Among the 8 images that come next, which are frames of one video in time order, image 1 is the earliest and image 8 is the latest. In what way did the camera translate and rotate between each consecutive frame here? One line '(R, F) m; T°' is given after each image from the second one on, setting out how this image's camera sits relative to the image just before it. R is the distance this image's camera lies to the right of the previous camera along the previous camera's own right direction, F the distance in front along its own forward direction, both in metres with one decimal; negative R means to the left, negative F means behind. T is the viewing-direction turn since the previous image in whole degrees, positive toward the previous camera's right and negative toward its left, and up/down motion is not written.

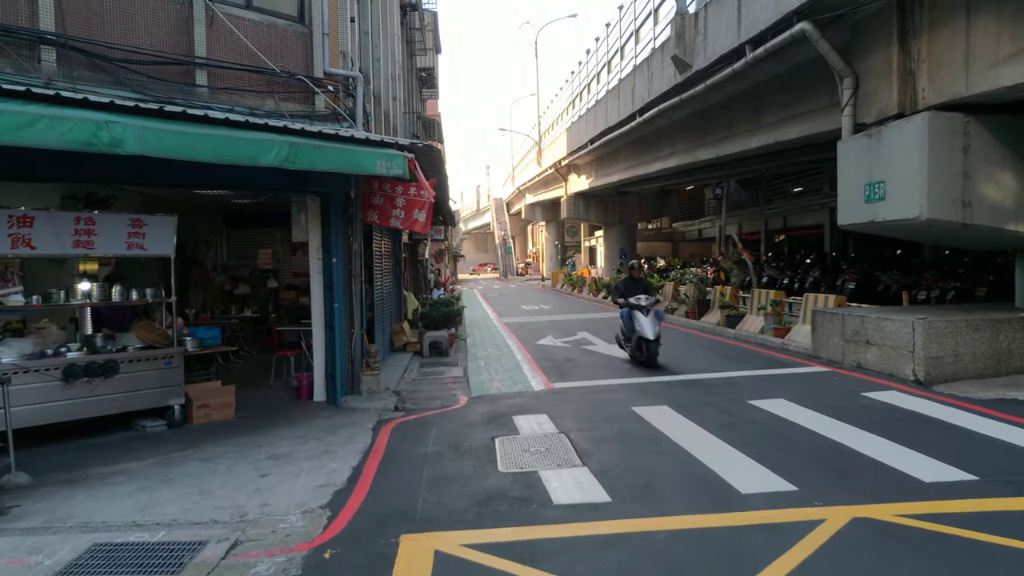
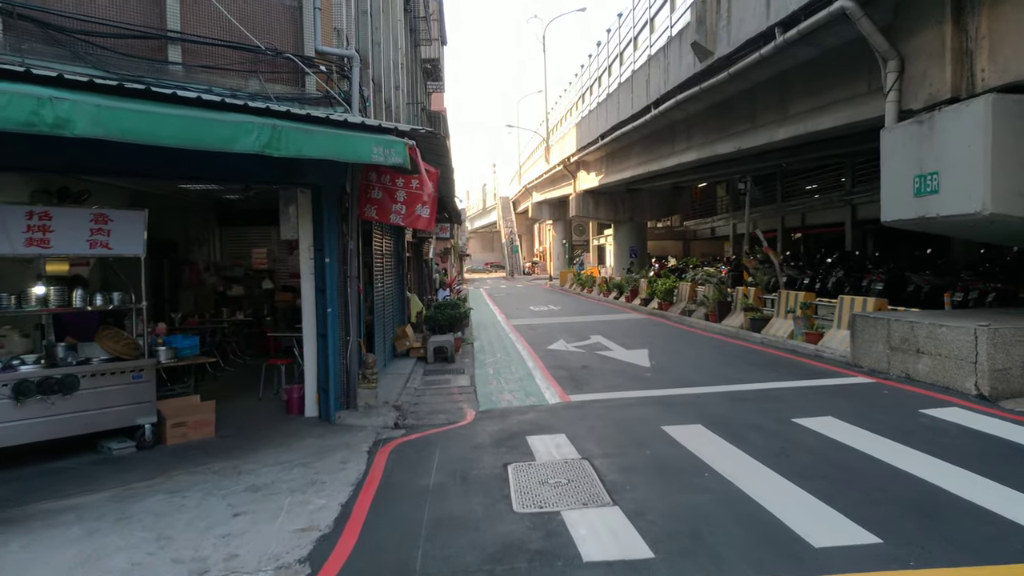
(-0.1, +0.8) m; 0°
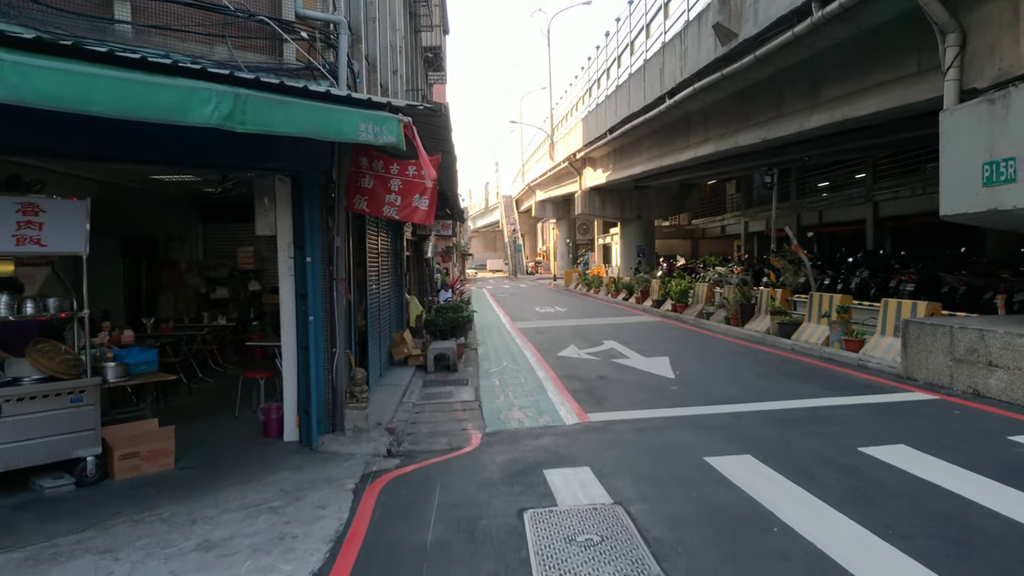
(-0.1, +1.0) m; 0°
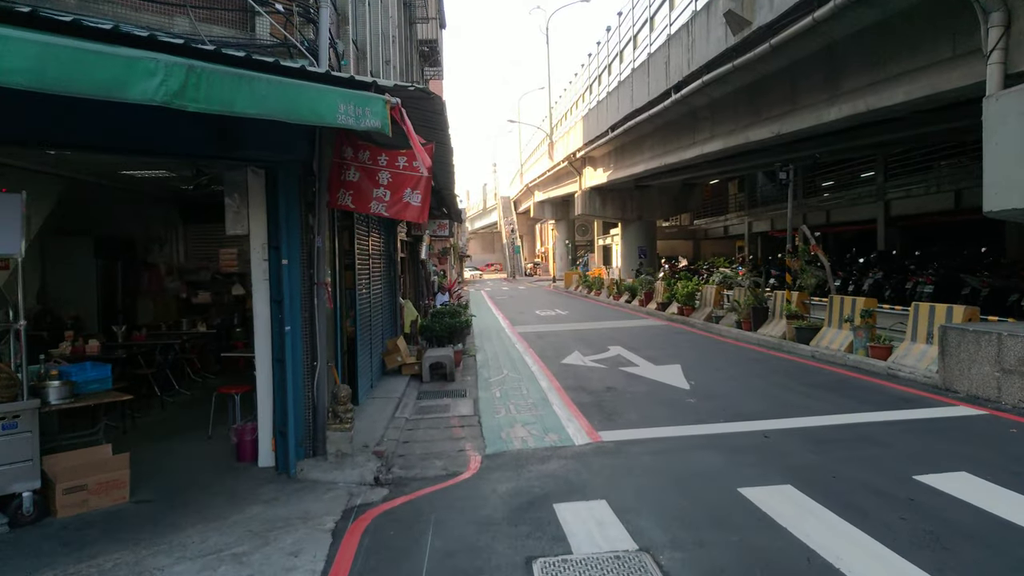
(0.0, +0.7) m; 0°
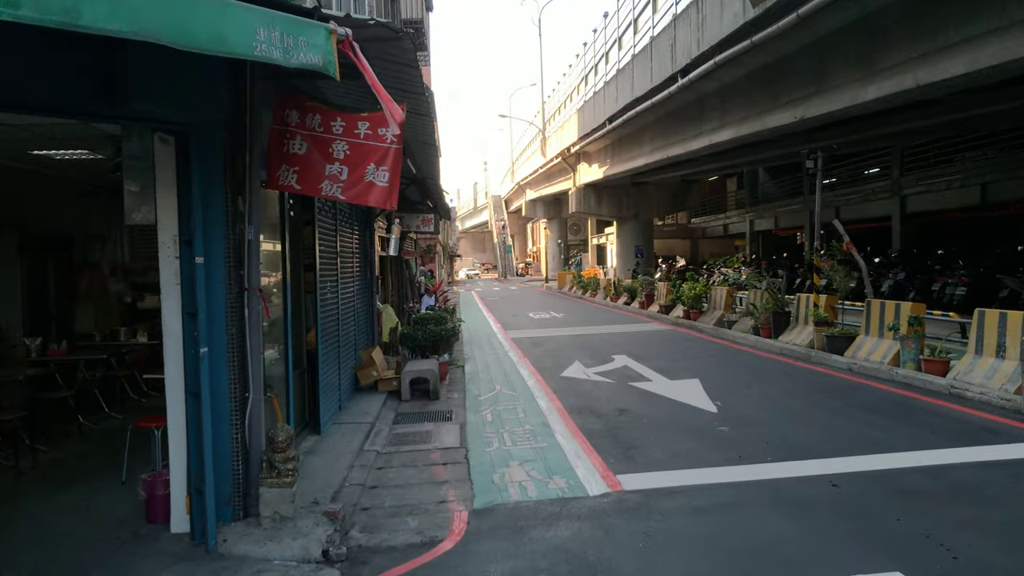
(0.0, +1.4) m; +1°
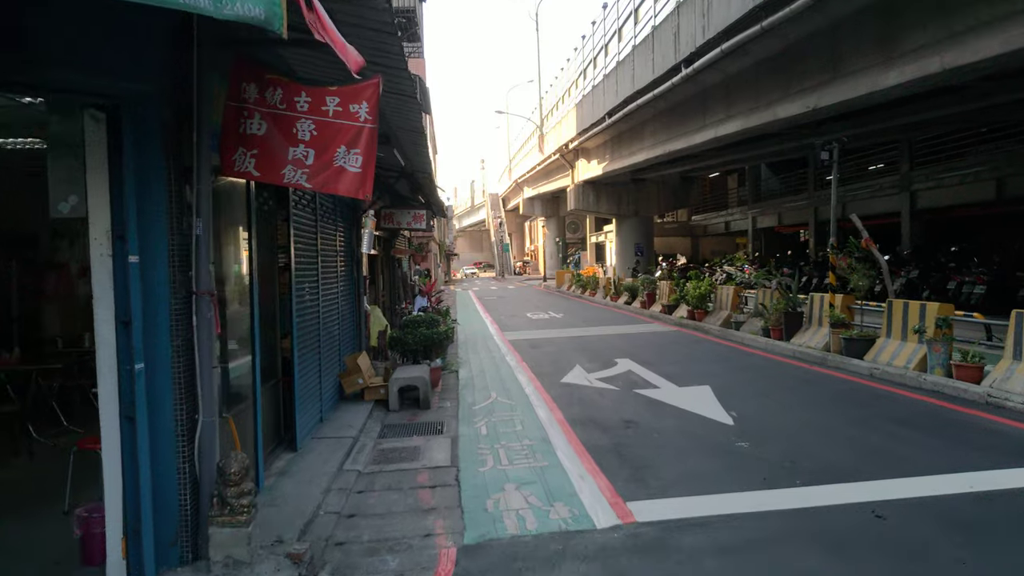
(0.0, +0.6) m; 0°
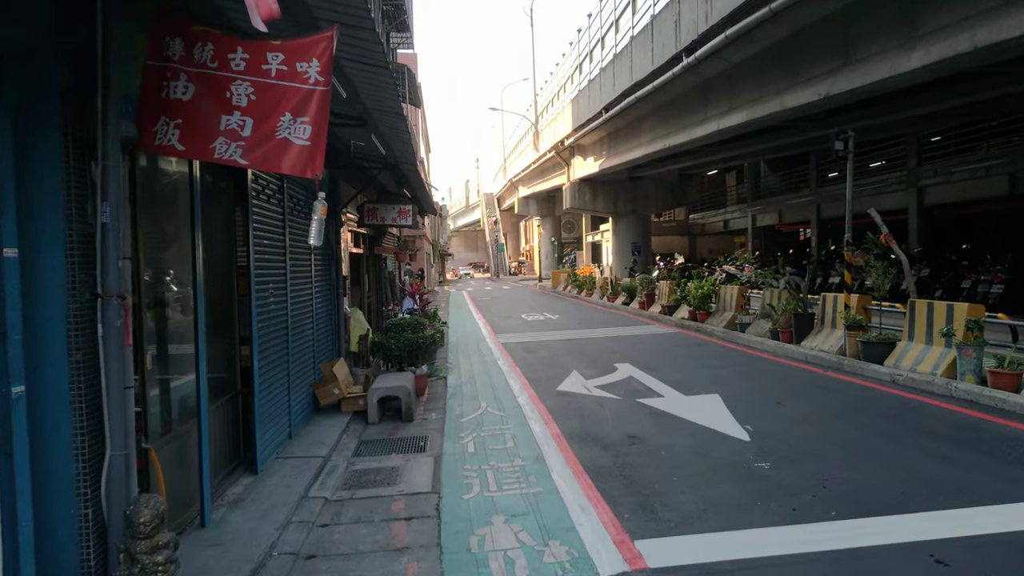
(0.0, +0.7) m; 0°
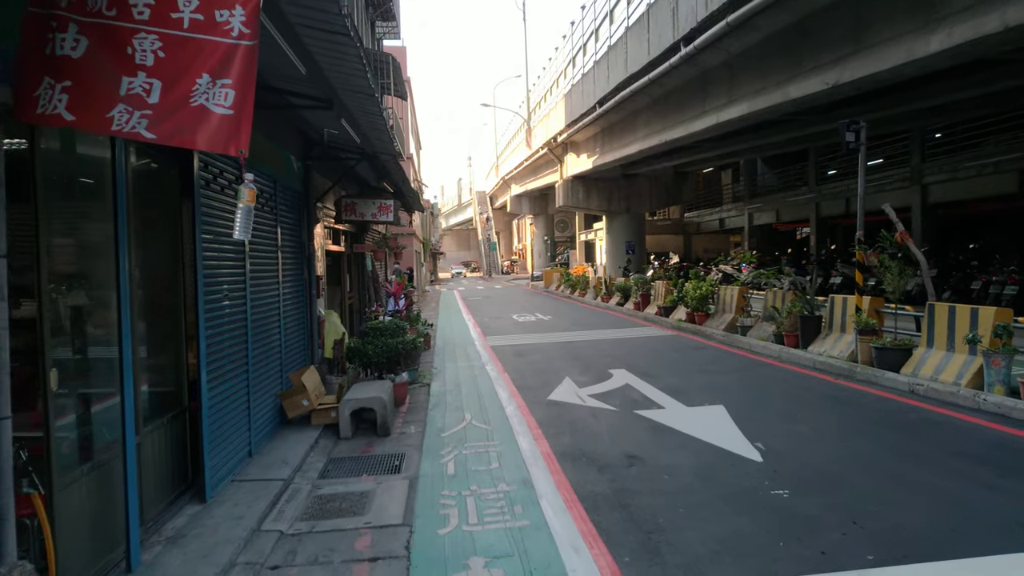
(+0.1, +0.6) m; +1°
